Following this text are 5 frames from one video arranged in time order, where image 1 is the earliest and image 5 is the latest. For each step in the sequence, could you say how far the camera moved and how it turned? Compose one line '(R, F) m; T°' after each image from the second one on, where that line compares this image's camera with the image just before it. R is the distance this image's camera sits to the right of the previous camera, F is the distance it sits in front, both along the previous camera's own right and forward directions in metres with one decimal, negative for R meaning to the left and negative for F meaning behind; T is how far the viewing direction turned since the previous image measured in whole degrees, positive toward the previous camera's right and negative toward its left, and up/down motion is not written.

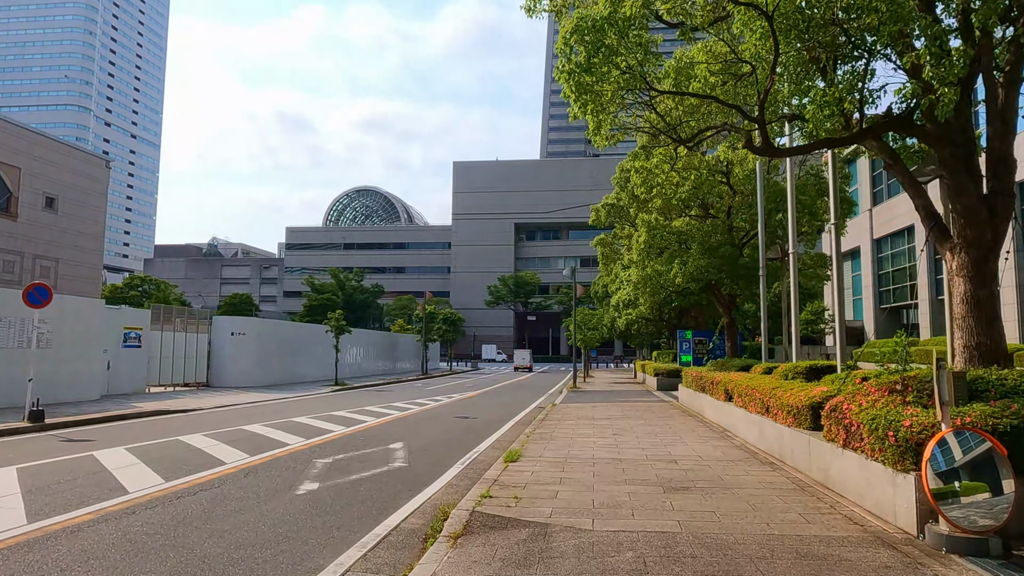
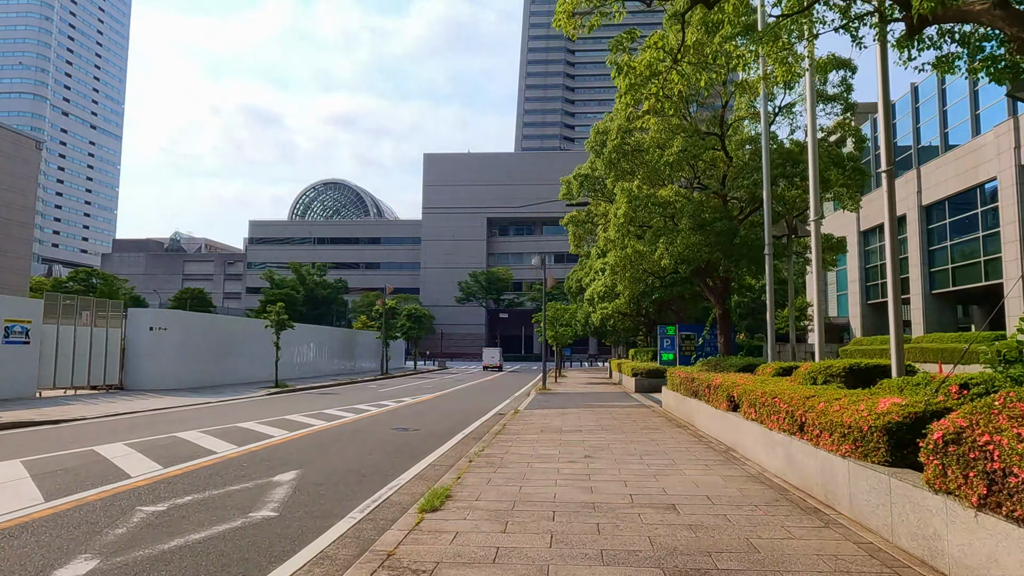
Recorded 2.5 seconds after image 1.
(+0.6, +3.3) m; +2°
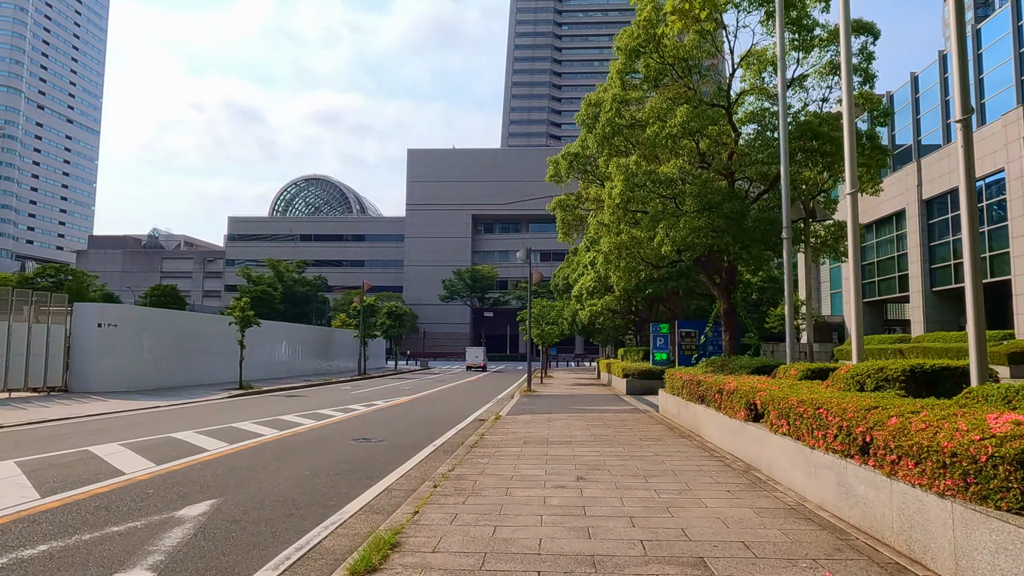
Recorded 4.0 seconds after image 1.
(+0.1, +1.9) m; +1°
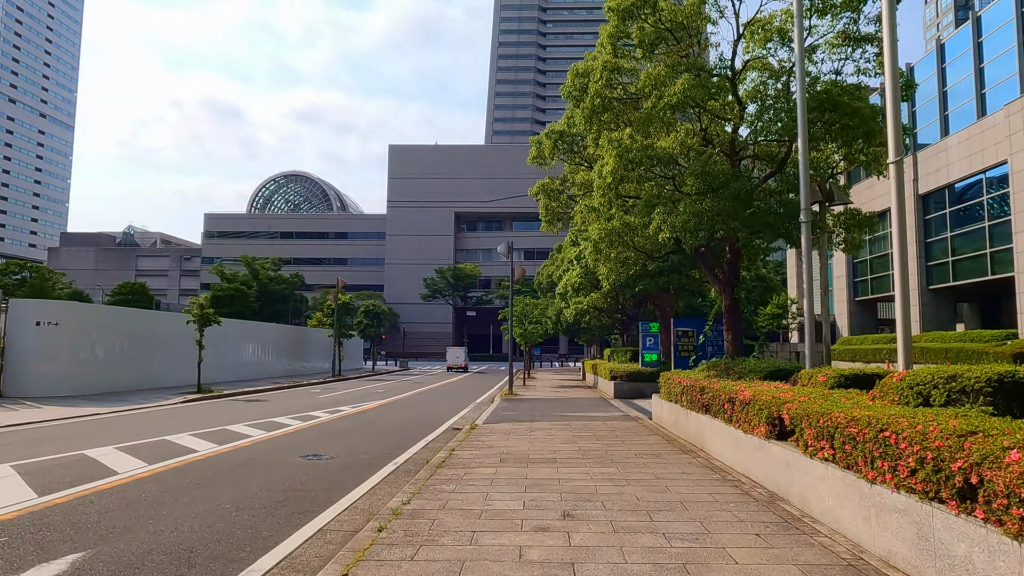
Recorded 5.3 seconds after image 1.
(+0.1, +1.7) m; +1°
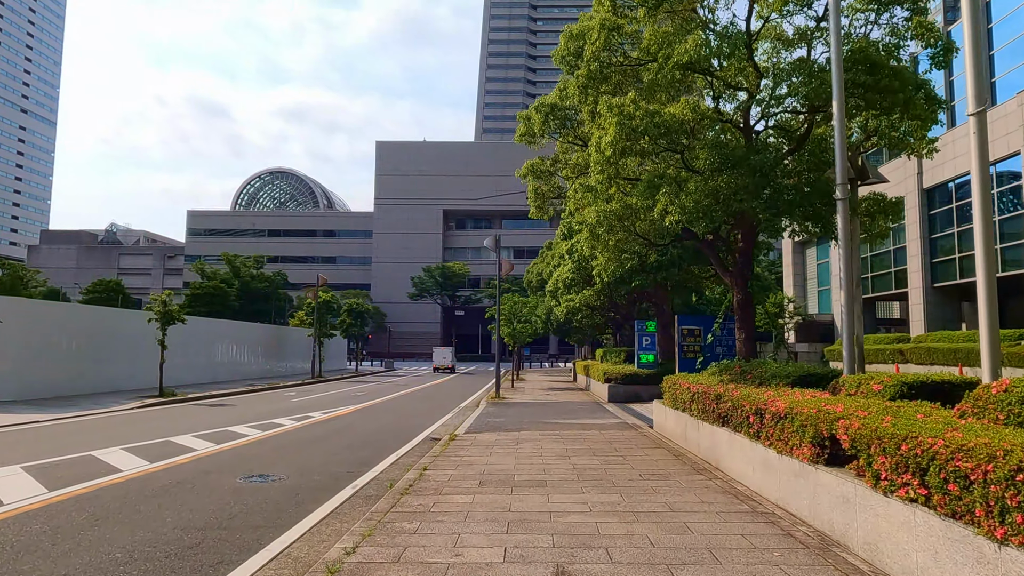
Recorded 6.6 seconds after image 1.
(+0.1, +1.7) m; +1°
